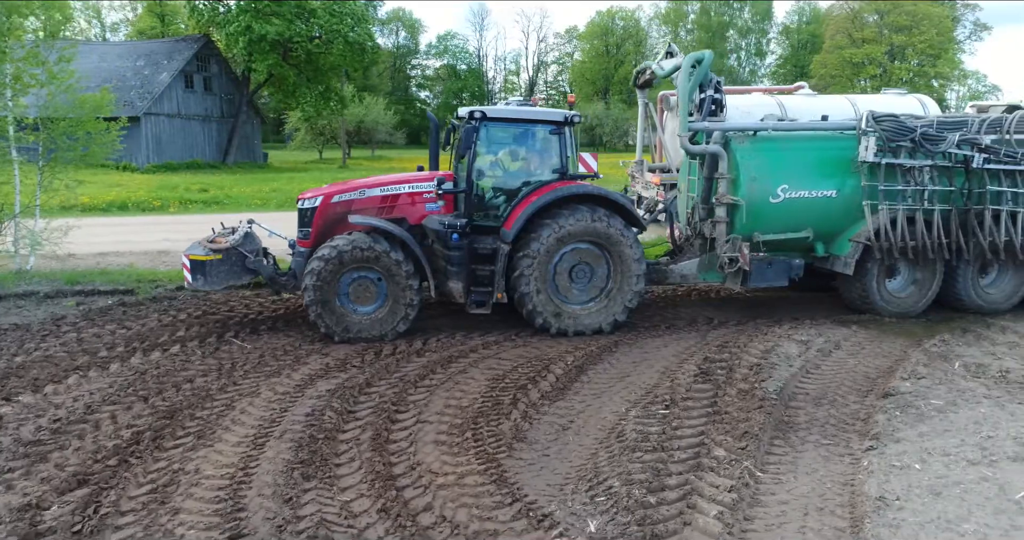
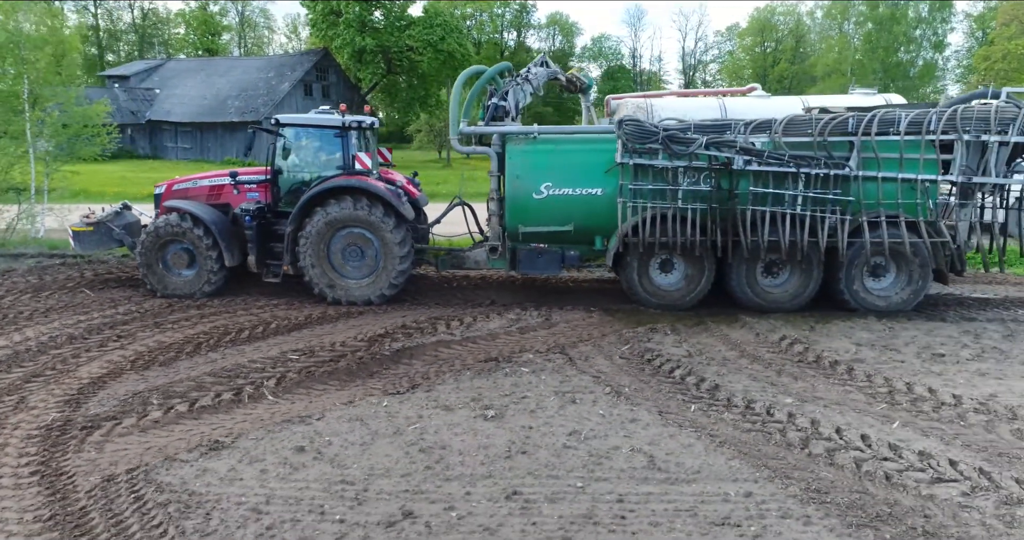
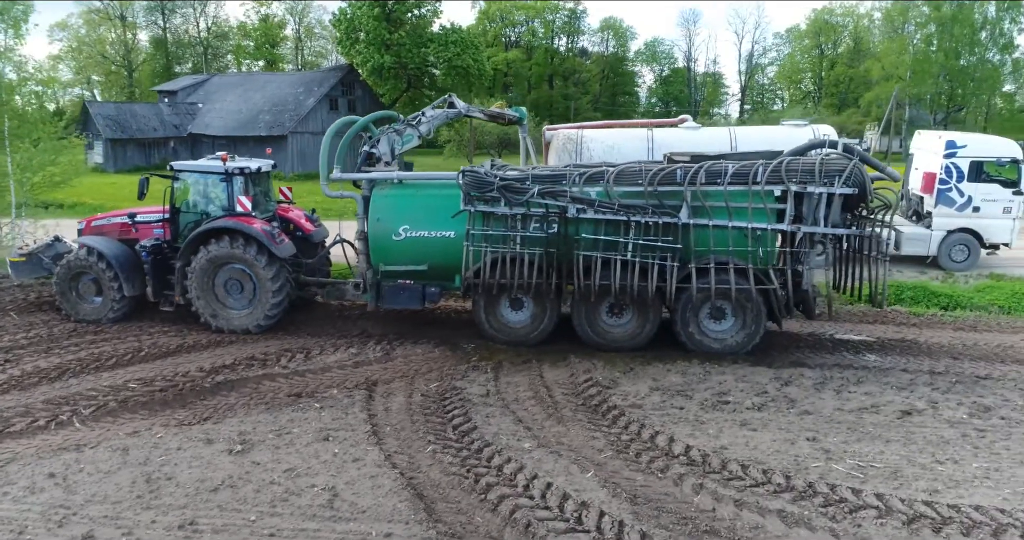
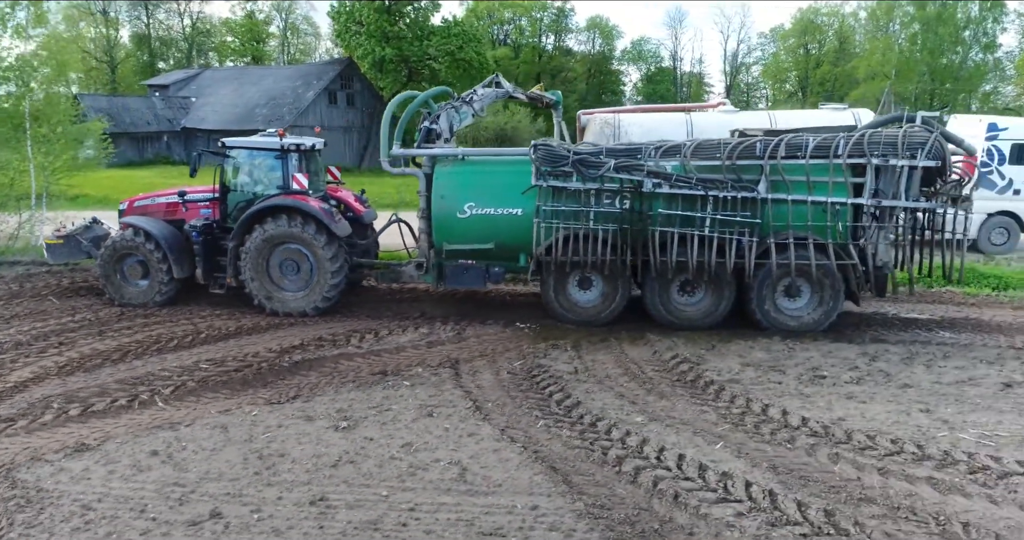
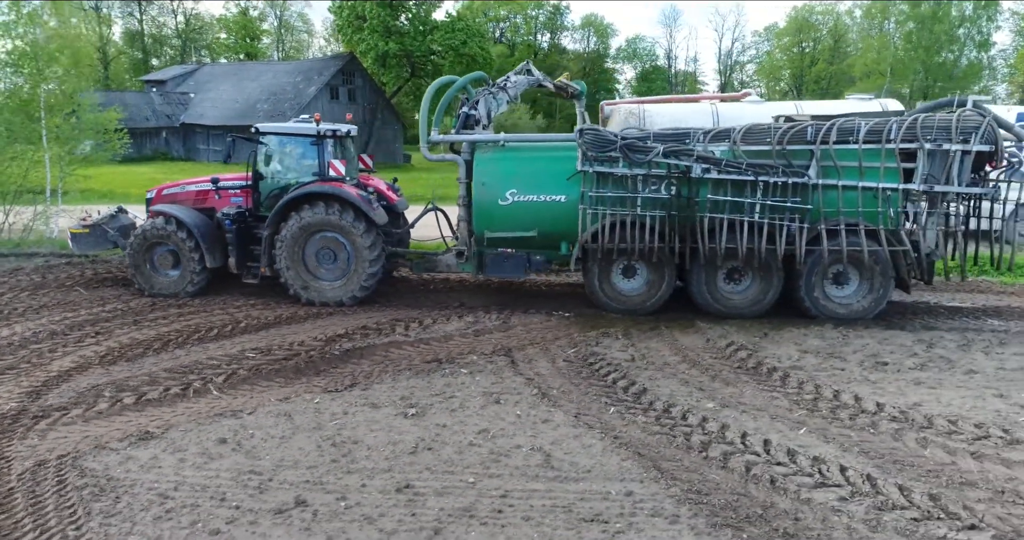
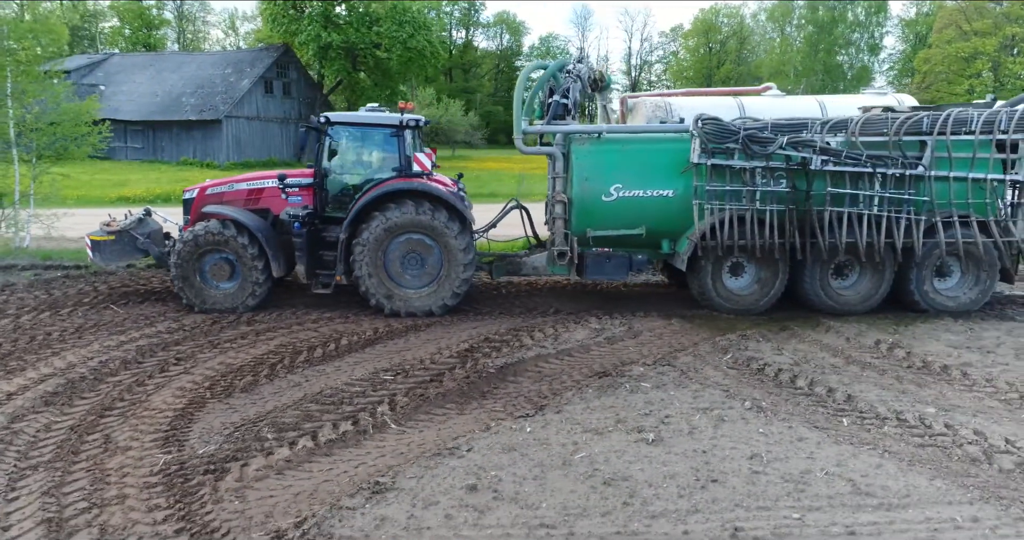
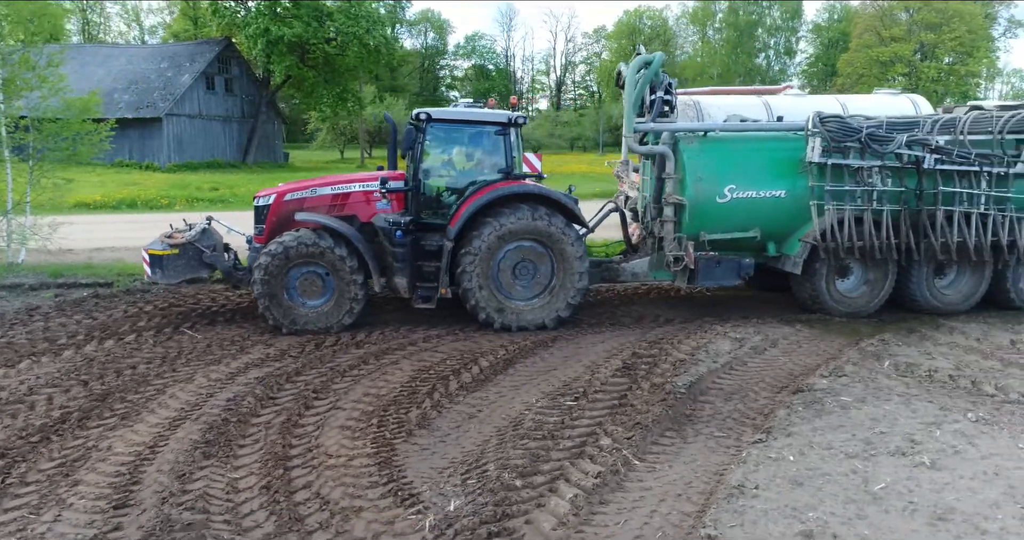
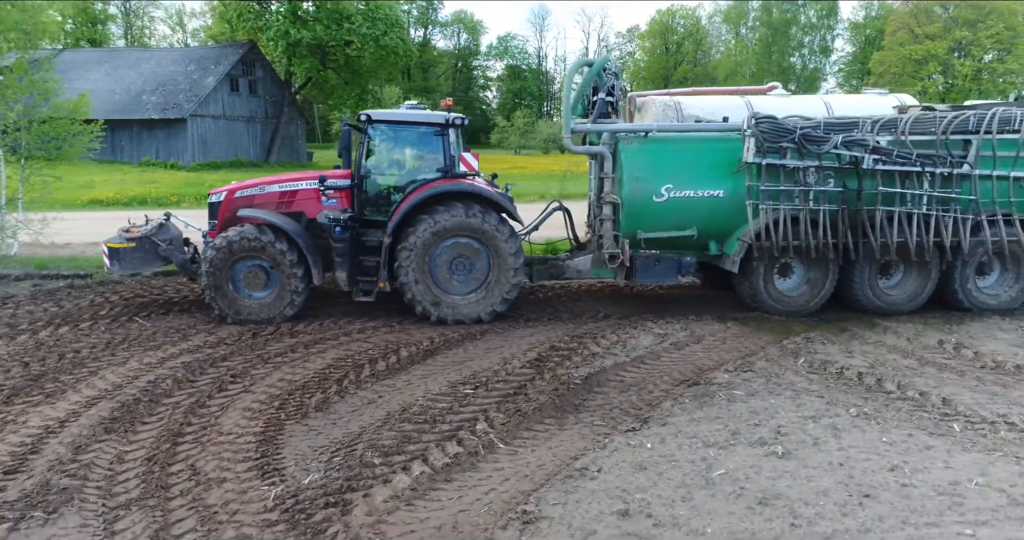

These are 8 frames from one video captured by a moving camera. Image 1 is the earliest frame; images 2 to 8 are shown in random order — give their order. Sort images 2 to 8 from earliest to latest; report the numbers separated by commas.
7, 8, 6, 2, 5, 4, 3
